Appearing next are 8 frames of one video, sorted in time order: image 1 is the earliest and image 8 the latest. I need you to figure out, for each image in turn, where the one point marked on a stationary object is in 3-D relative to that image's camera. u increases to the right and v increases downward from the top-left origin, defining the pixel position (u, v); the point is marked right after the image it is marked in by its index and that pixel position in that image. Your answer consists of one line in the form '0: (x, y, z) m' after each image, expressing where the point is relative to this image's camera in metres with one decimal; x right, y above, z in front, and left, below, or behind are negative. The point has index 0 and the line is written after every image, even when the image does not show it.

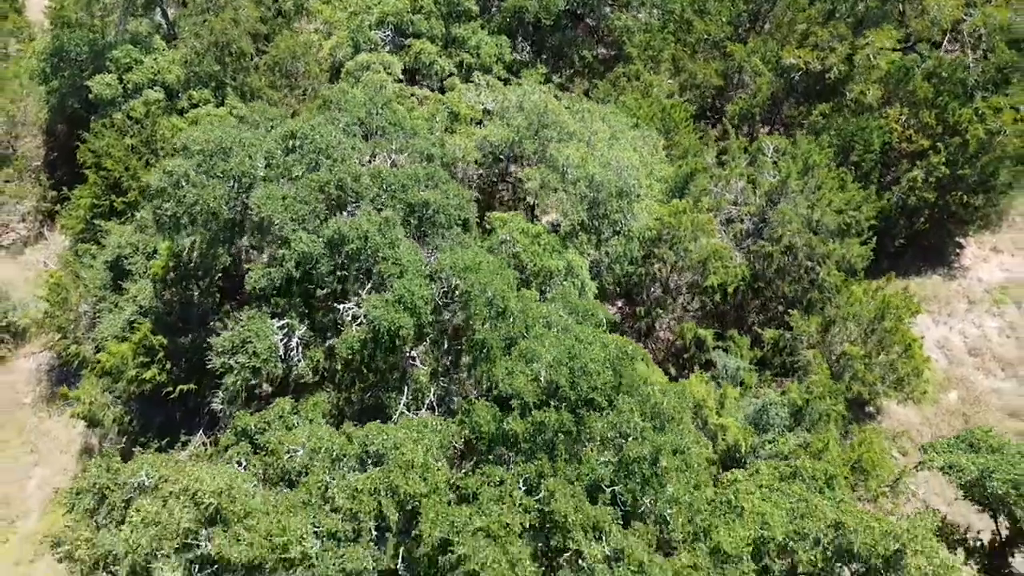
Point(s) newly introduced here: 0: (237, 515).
0: (-5.0, -4.0, +13.8) m
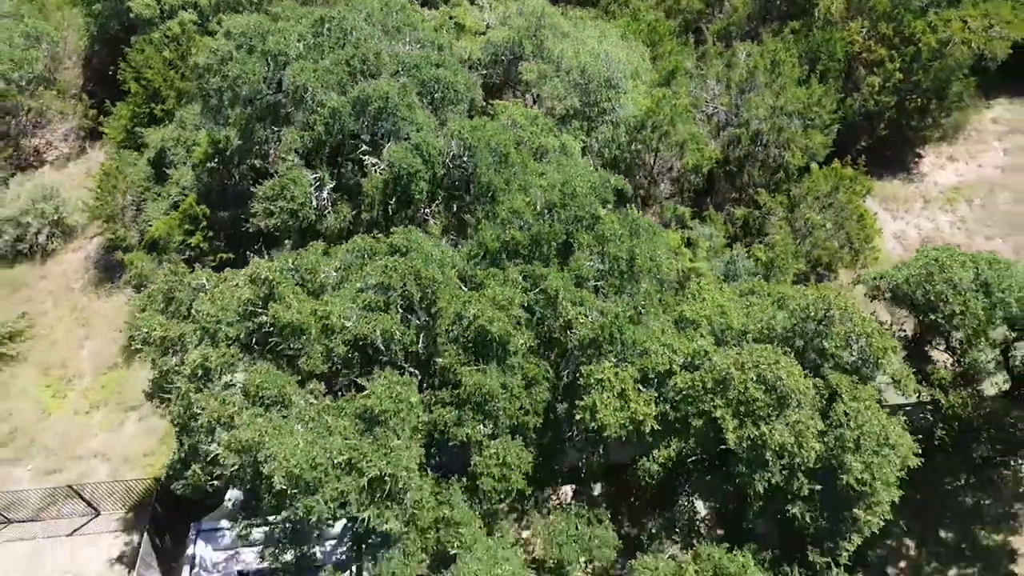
0: (-4.9, -0.1, +16.7) m
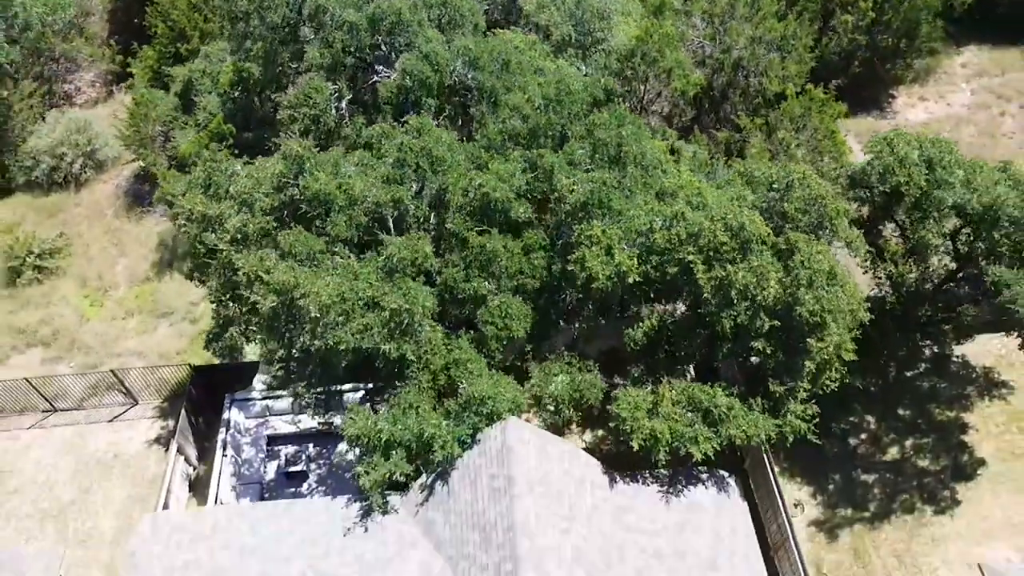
0: (-4.9, +2.9, +19.0) m
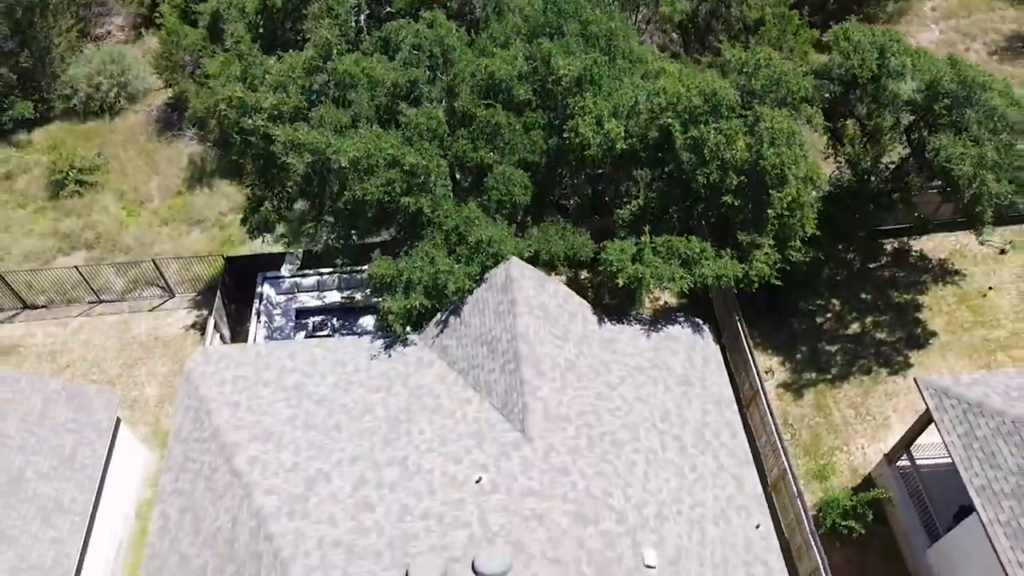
0: (-4.9, +6.5, +21.7) m
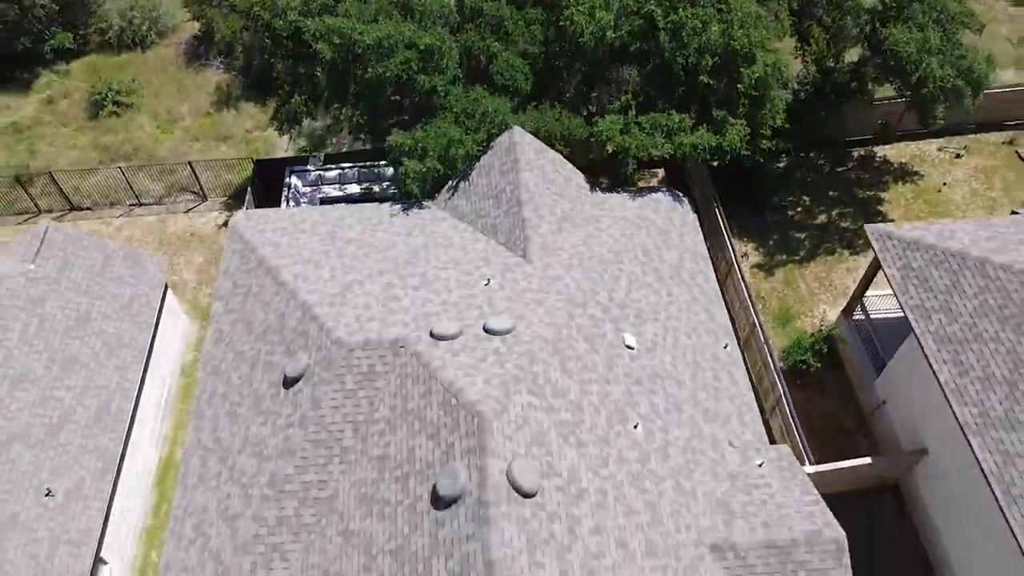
0: (-4.8, +10.3, +24.5) m
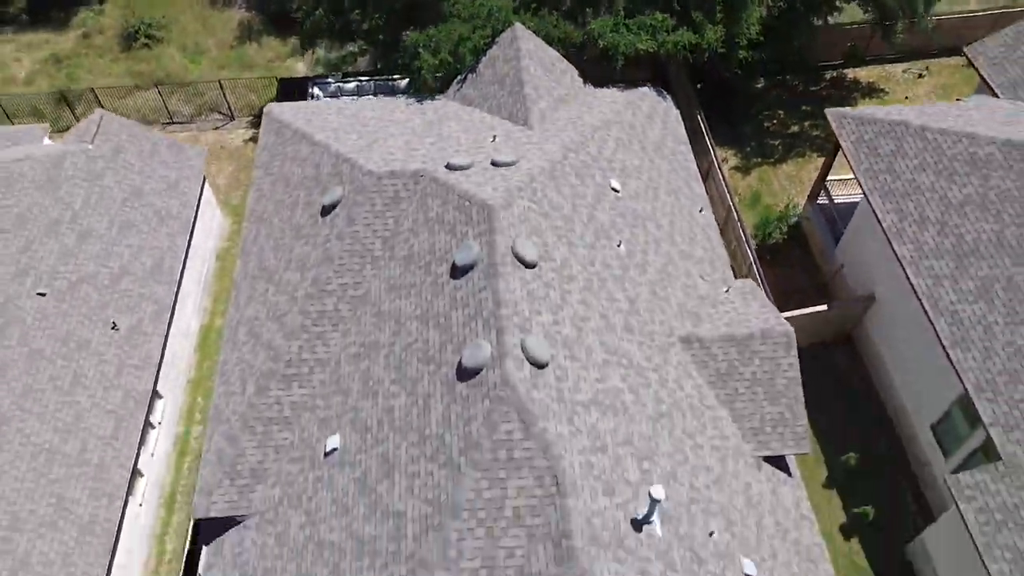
0: (-4.7, +14.2, +27.3) m
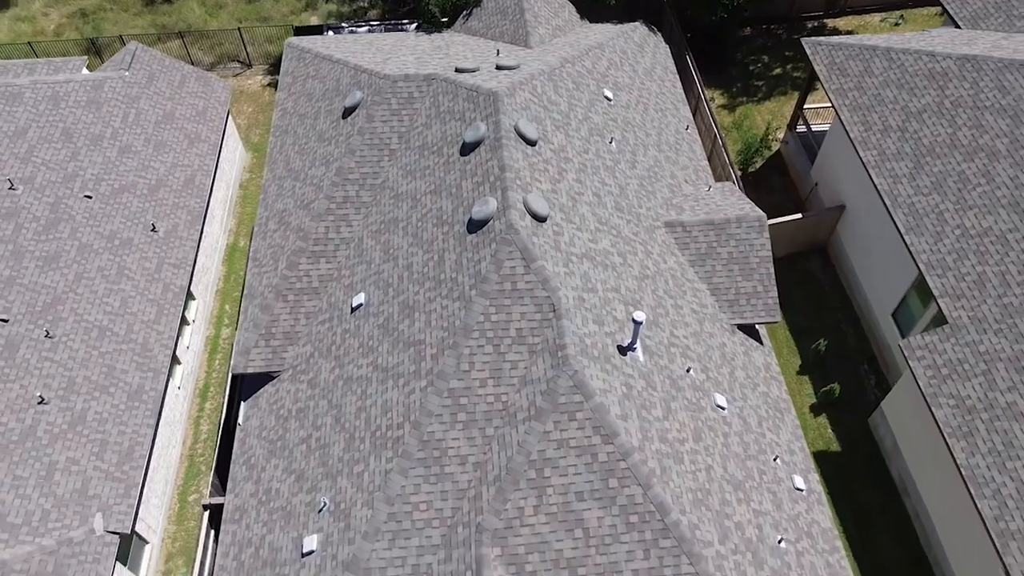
0: (-4.6, +17.2, +29.4) m
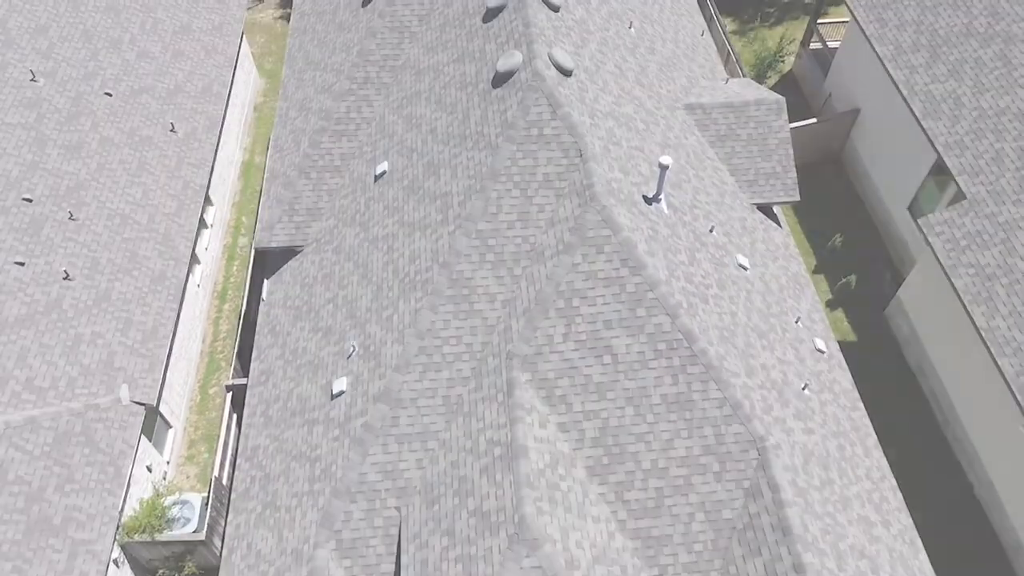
0: (-4.1, +20.3, +29.5) m
